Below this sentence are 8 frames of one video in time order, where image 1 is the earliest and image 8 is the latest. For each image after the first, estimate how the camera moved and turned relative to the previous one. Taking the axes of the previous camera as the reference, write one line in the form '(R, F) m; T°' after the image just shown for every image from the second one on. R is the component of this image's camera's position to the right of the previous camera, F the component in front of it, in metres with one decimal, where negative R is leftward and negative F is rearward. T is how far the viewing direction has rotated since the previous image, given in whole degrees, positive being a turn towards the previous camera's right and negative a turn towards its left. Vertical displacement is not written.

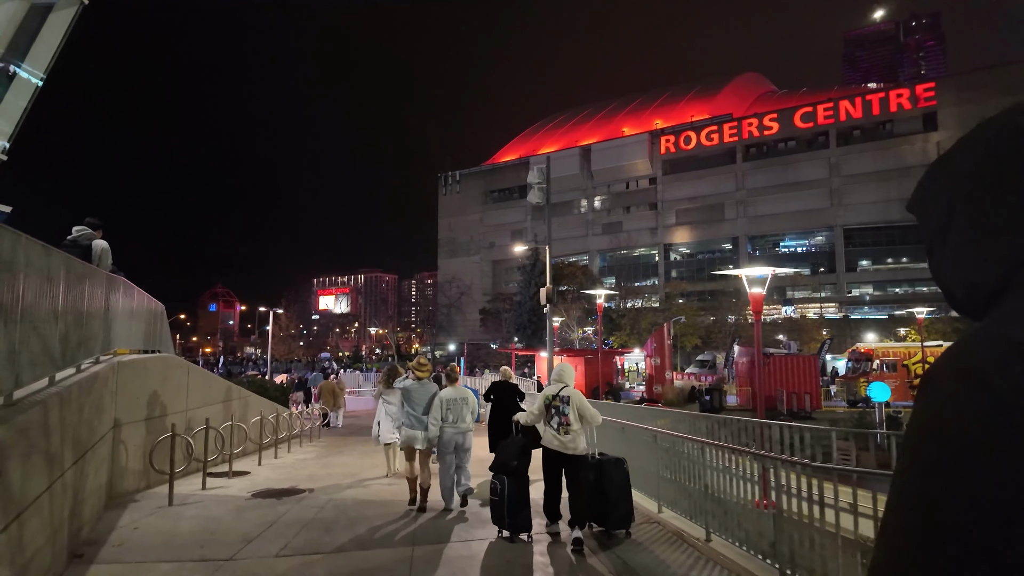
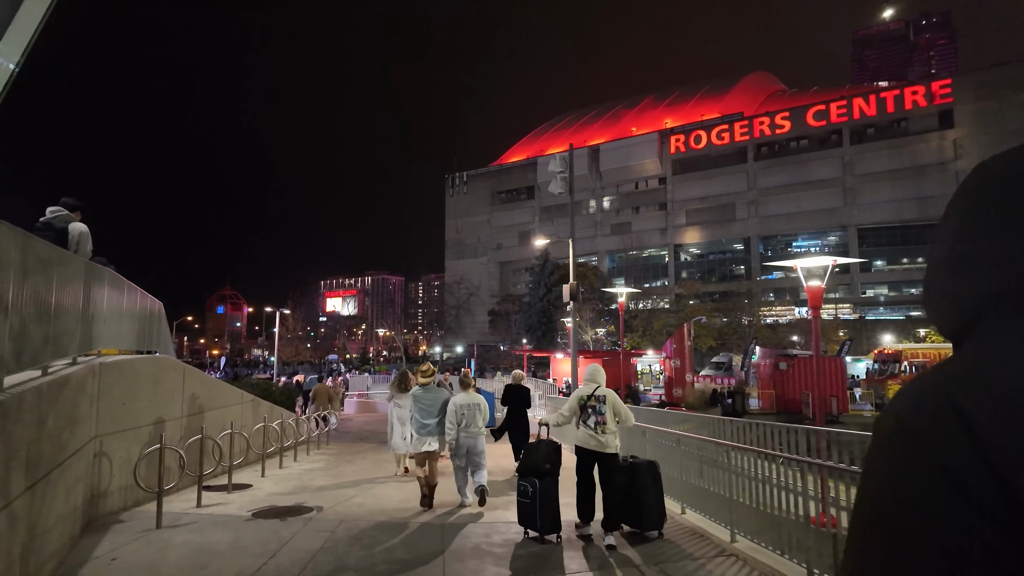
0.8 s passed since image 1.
(-0.3, +0.7) m; -1°
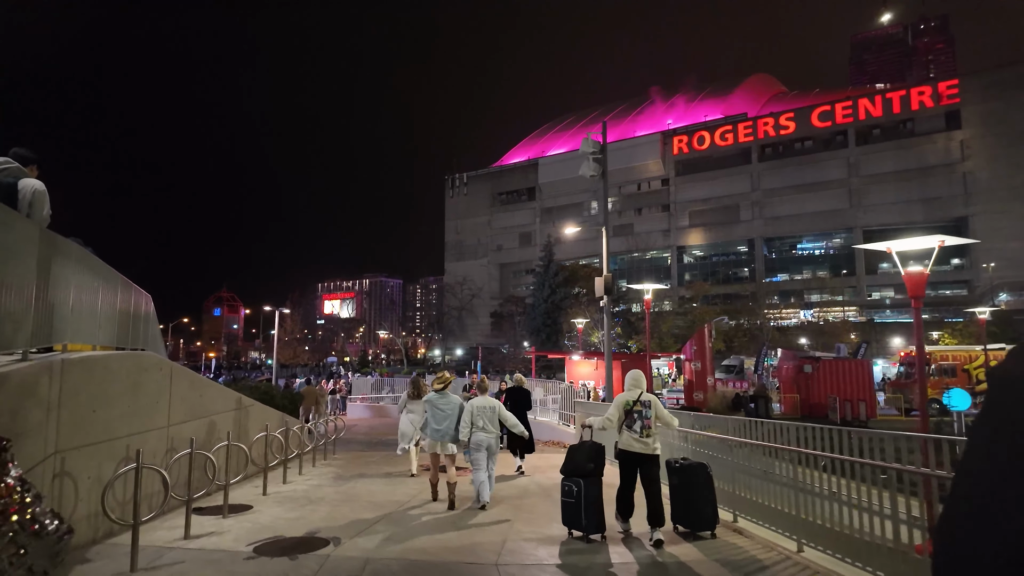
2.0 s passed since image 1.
(-0.5, +1.0) m; 0°
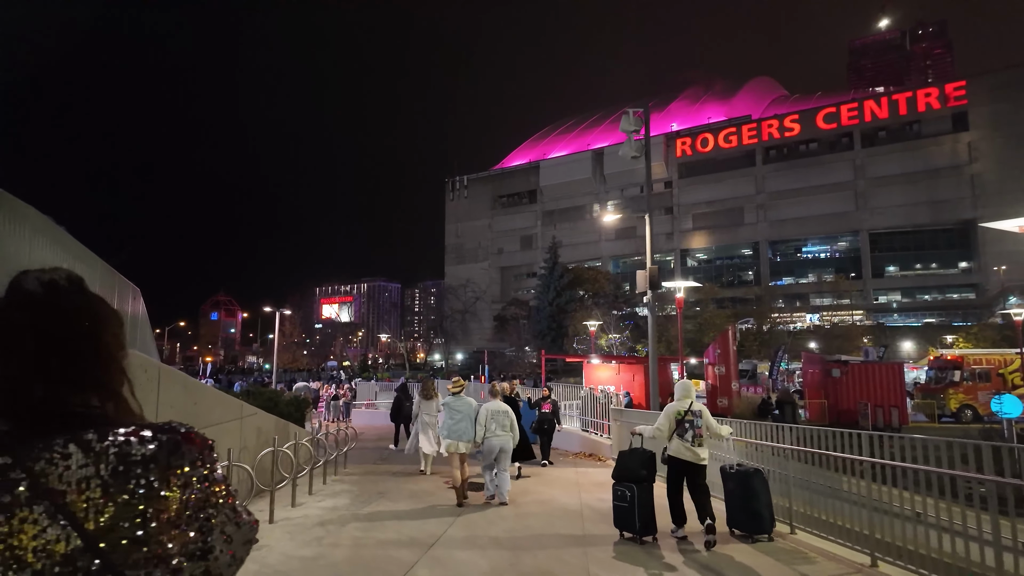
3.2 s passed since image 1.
(-0.5, +1.0) m; 0°
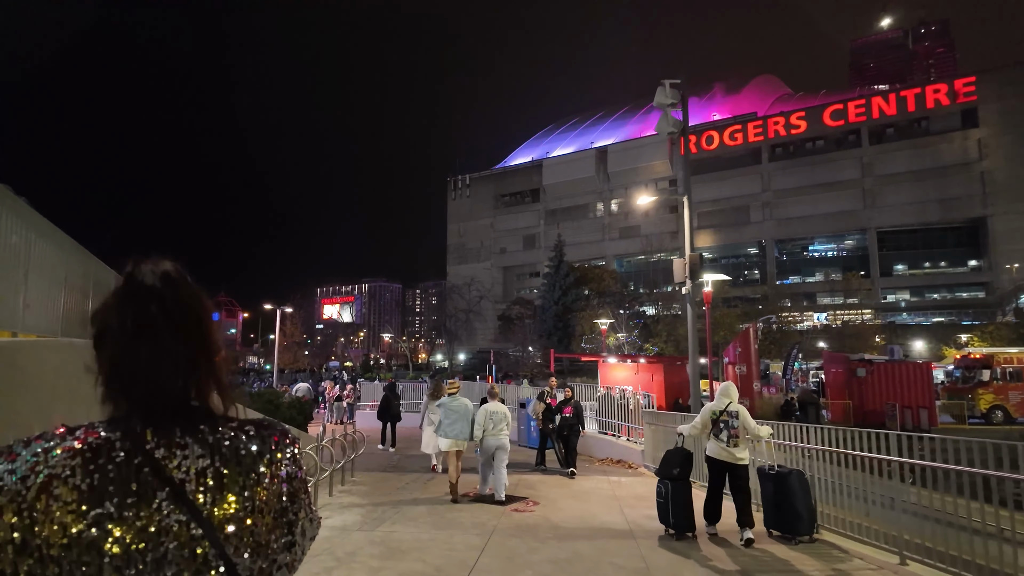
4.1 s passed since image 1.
(-0.3, +0.8) m; 0°
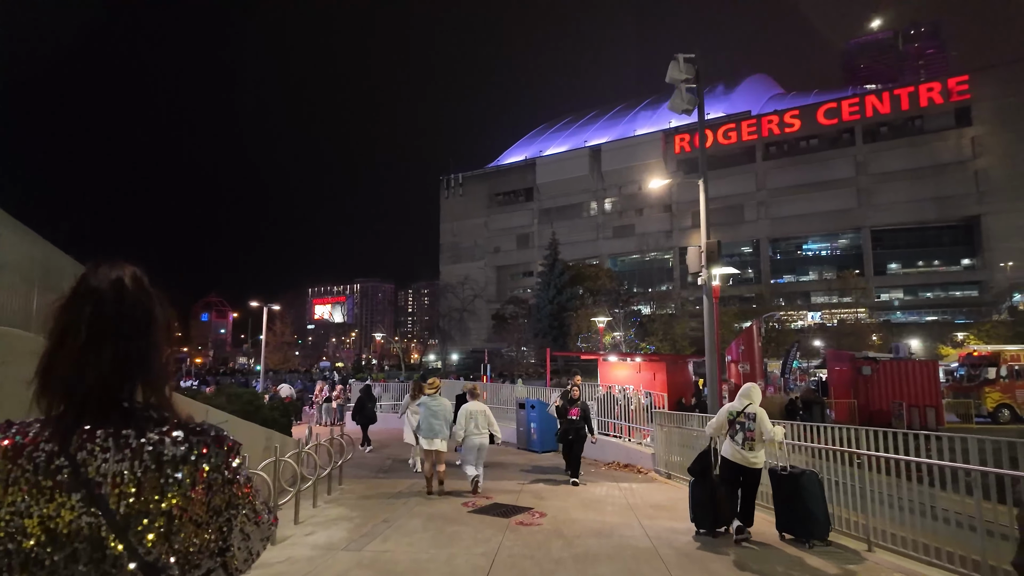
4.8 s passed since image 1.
(-0.1, +0.6) m; +1°
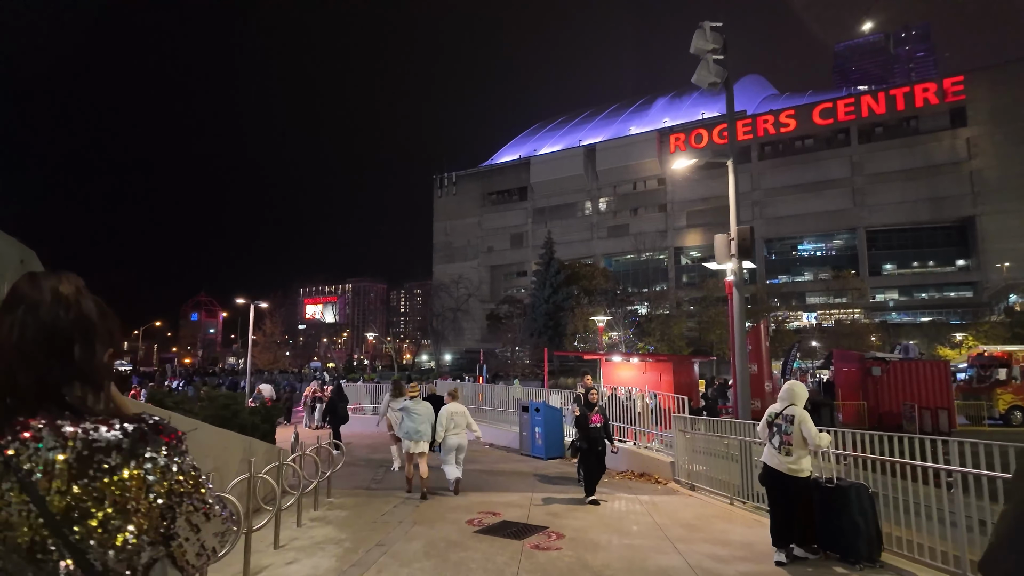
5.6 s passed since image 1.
(-0.2, +0.7) m; +1°
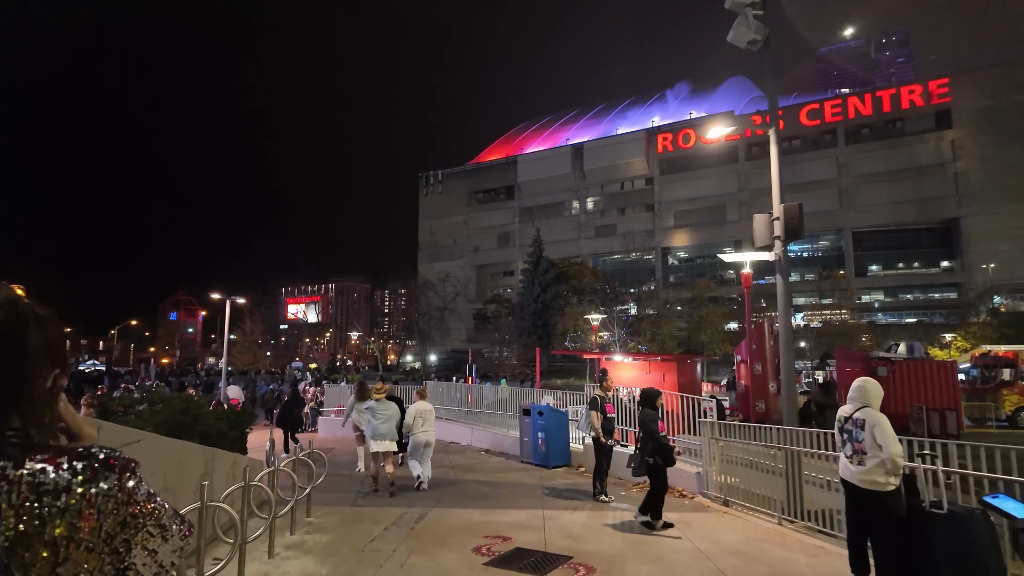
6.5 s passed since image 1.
(-0.2, +0.9) m; +1°
